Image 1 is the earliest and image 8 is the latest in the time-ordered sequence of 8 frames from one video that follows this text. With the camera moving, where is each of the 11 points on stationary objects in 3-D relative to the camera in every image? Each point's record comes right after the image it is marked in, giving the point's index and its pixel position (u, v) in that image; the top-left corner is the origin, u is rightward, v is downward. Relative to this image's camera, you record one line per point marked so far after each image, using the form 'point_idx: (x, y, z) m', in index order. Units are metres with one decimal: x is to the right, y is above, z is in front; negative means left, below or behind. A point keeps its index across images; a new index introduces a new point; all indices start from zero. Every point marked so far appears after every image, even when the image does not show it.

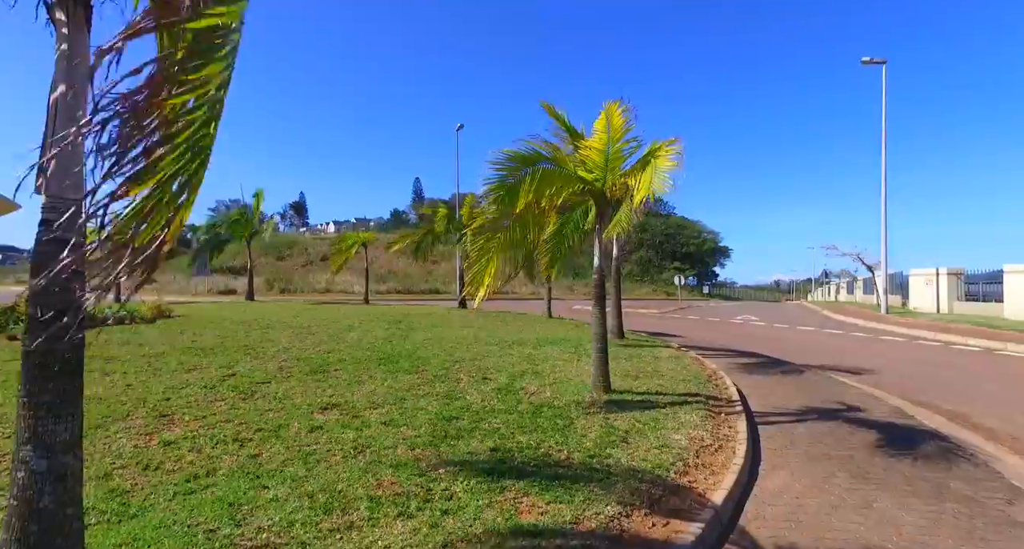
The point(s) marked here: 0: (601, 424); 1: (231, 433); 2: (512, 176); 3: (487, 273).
0: (+0.9, -1.5, +5.6) m
1: (-2.4, -1.4, +4.7) m
2: (0.0, +1.1, +6.3) m
3: (-0.3, -0.1, +6.4) m
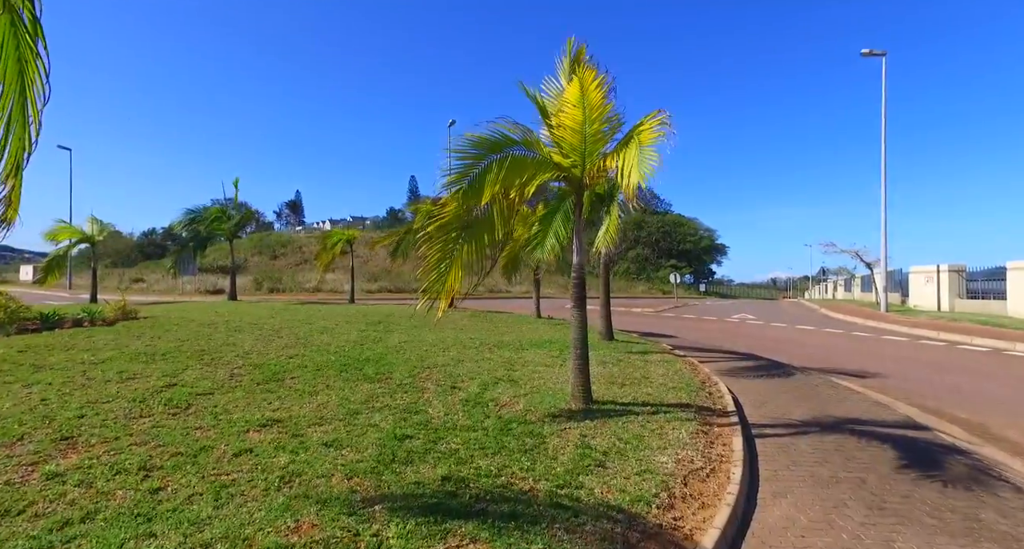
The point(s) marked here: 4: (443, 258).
0: (+0.6, -1.5, +4.9) m
1: (-2.8, -1.4, +4.0) m
2: (-0.3, +1.1, +5.6) m
3: (-0.6, 0.0, +5.7) m
4: (-0.6, +0.2, +5.5) m
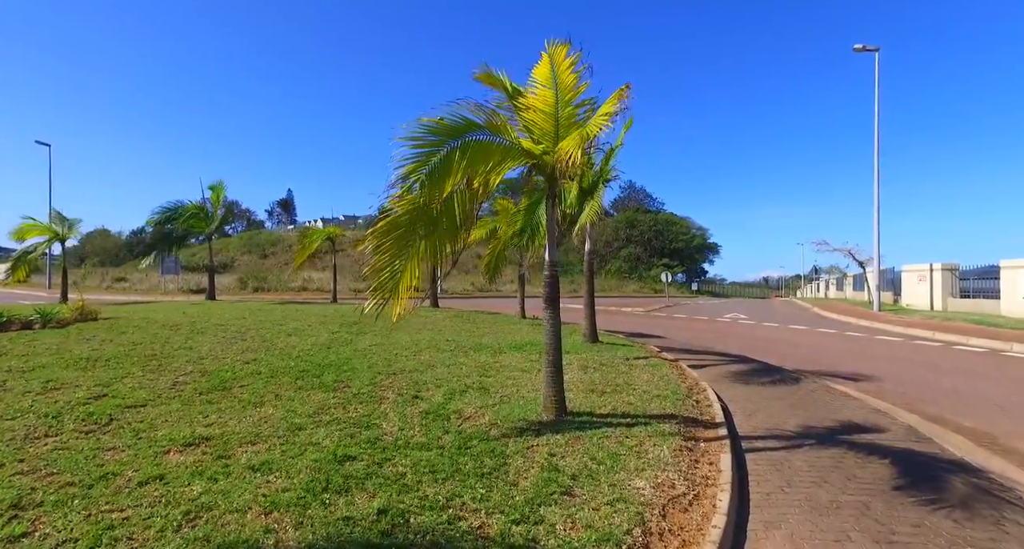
0: (+0.2, -1.5, +4.3) m
1: (-3.1, -1.4, +3.4) m
2: (-0.7, +1.1, +5.0) m
3: (-1.0, 0.0, +5.1) m
4: (-1.0, +0.2, +4.9) m
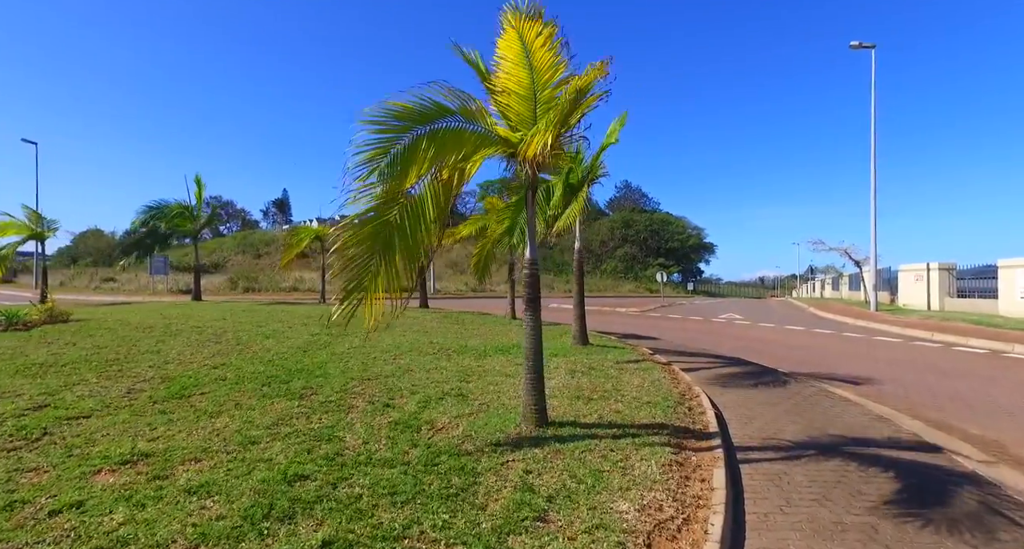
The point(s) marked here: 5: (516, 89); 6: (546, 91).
0: (0.0, -1.5, +3.9) m
1: (-3.3, -1.3, +3.0) m
2: (-0.9, +1.1, +4.6) m
3: (-1.2, 0.0, +4.6) m
4: (-1.2, +0.2, +4.5) m
5: (+0.1, +1.7, +5.0) m
6: (+0.3, +1.7, +5.0) m
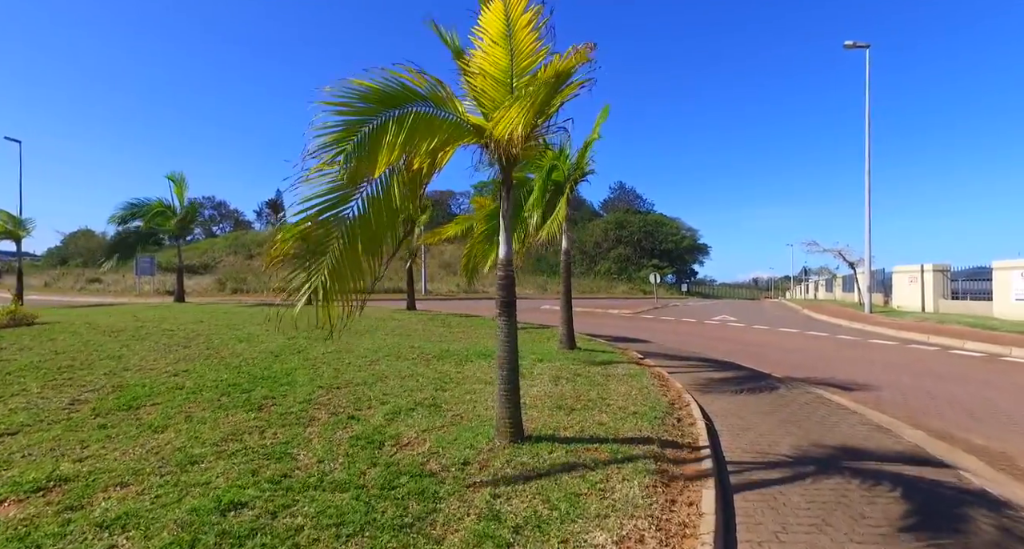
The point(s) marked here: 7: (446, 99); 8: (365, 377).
0: (-0.2, -1.5, +3.5) m
1: (-3.5, -1.4, +2.5) m
2: (-1.1, +1.1, +4.1) m
3: (-1.4, 0.0, +4.2) m
4: (-1.4, +0.2, +4.0) m
5: (-0.2, +1.7, +4.6) m
6: (+0.1, +1.7, +4.6) m
7: (-0.6, +1.5, +4.6) m
8: (-1.9, -1.4, +7.3) m
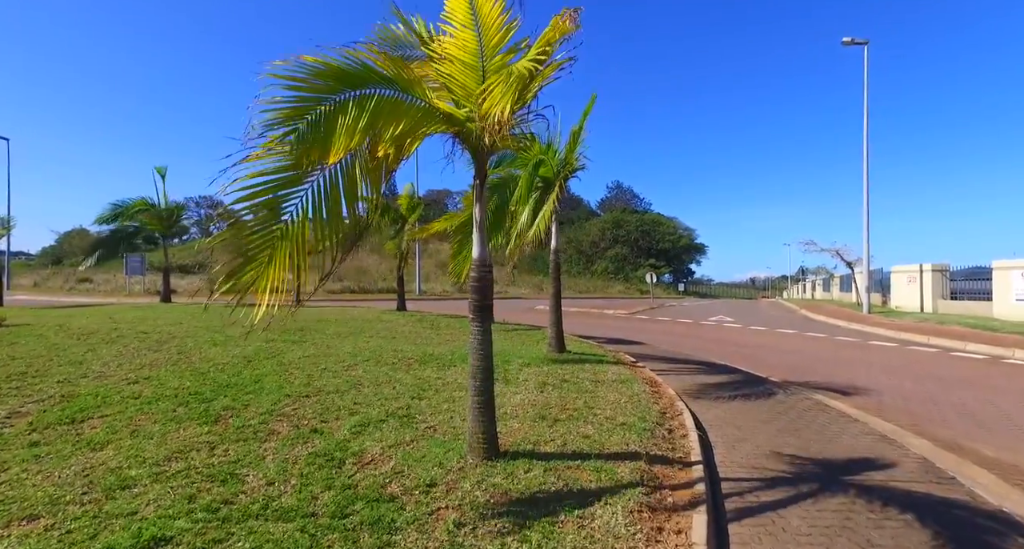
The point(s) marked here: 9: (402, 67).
0: (-0.4, -1.5, +3.1) m
1: (-3.7, -1.4, +2.1) m
2: (-1.3, +1.1, +3.7) m
3: (-1.6, 0.0, +3.8) m
4: (-1.6, +0.2, +3.6) m
5: (-0.4, +1.7, +4.1) m
6: (-0.1, +1.7, +4.2) m
7: (-0.8, +1.5, +4.1) m
8: (-2.2, -1.4, +6.8) m
9: (-0.8, +1.5, +4.1) m
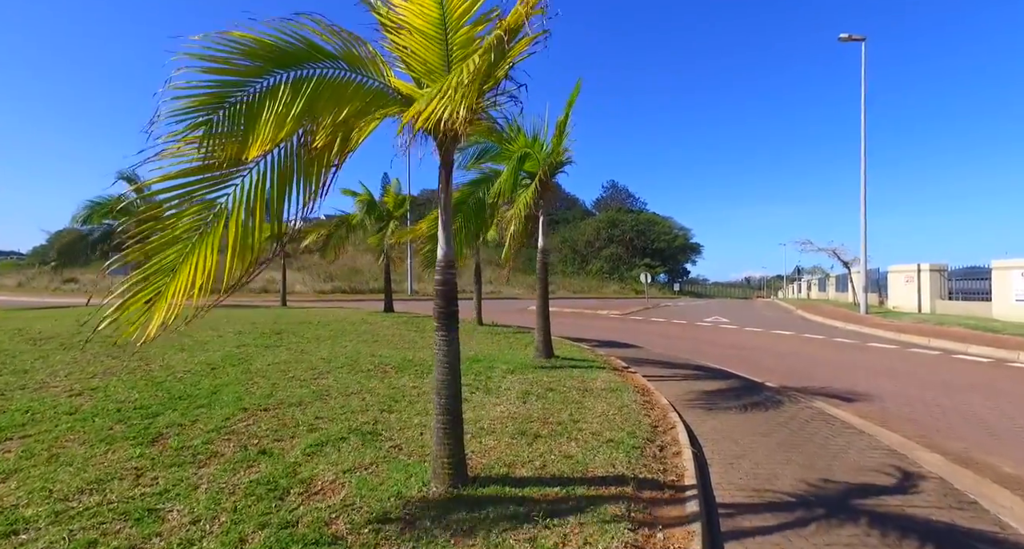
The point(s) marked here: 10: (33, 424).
0: (-0.6, -1.5, +2.6) m
1: (-3.9, -1.4, +1.5) m
2: (-1.5, +1.1, +3.2) m
3: (-1.8, -0.1, +3.3) m
4: (-1.8, +0.2, +3.1) m
5: (-0.6, +1.6, +3.6) m
6: (-0.3, +1.6, +3.7) m
7: (-1.0, +1.4, +3.6) m
8: (-2.4, -1.4, +6.3) m
9: (-1.0, +1.5, +3.6) m
10: (-4.2, -1.3, +4.9) m
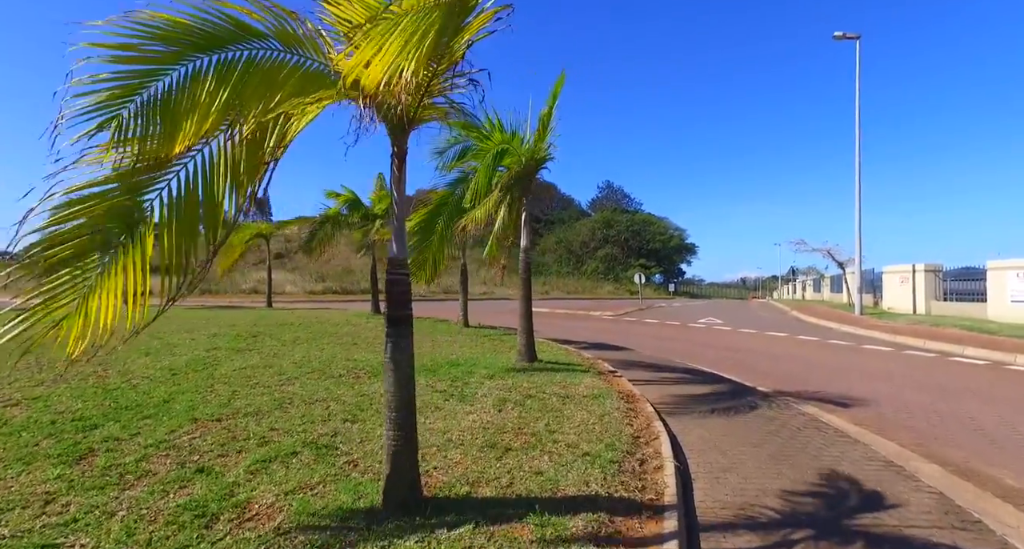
0: (-0.9, -1.5, +2.2) m
1: (-4.1, -1.4, +1.1) m
2: (-1.8, +1.1, +2.8) m
3: (-2.1, -0.1, +2.9) m
4: (-2.1, +0.2, +2.7) m
5: (-0.9, +1.6, +3.2) m
6: (-0.6, +1.6, +3.3) m
7: (-1.2, +1.4, +3.2) m
8: (-2.7, -1.4, +5.9) m
9: (-1.3, +1.5, +3.2) m
10: (-4.4, -1.3, +4.5) m
